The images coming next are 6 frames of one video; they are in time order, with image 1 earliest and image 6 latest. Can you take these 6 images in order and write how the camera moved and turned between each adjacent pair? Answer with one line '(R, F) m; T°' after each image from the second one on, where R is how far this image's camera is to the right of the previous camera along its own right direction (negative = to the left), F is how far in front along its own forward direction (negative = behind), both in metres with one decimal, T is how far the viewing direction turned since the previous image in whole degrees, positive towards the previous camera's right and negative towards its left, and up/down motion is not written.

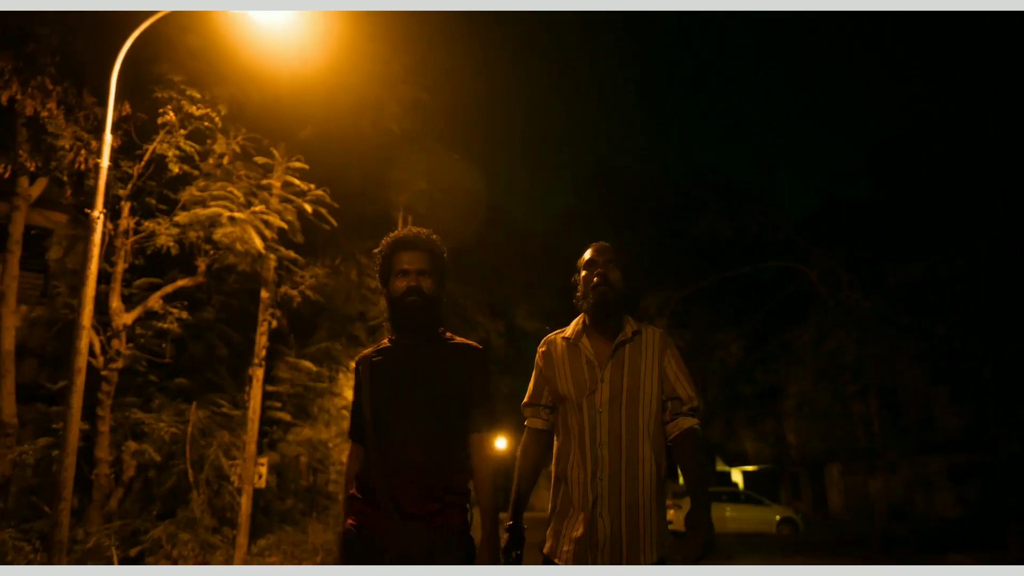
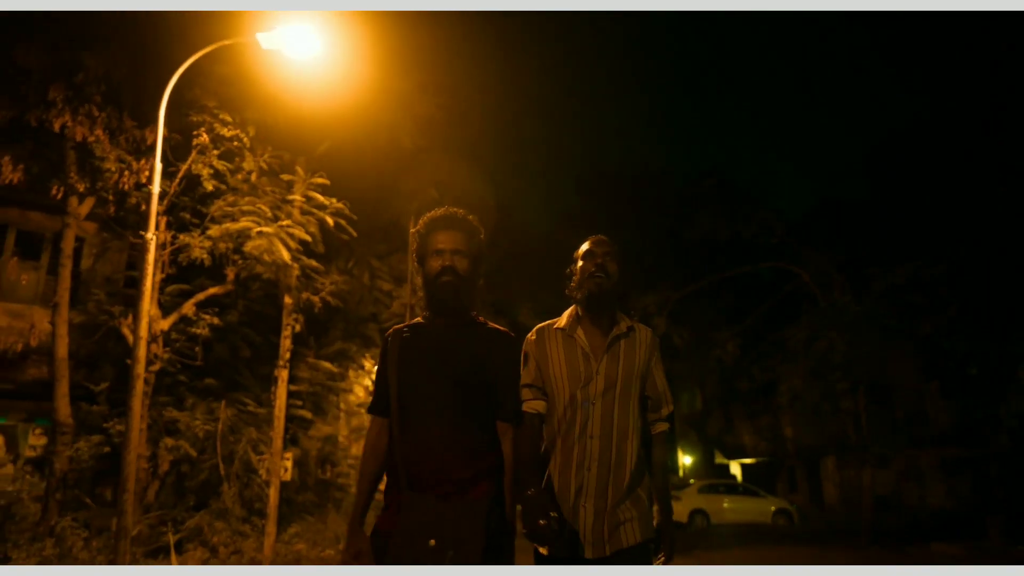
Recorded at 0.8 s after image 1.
(-0.1, -0.8) m; 0°
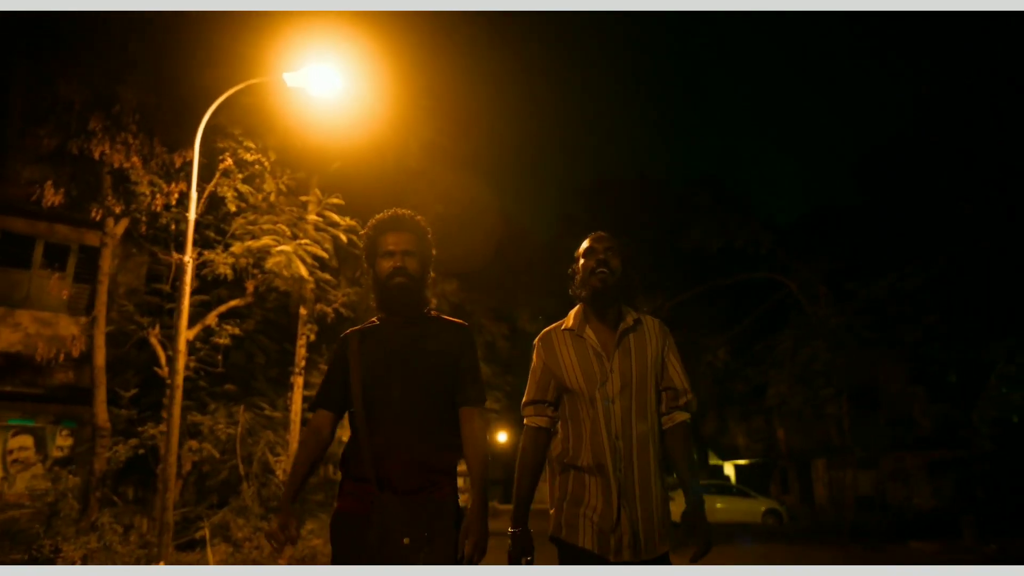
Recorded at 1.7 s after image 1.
(0.0, -0.8) m; 0°
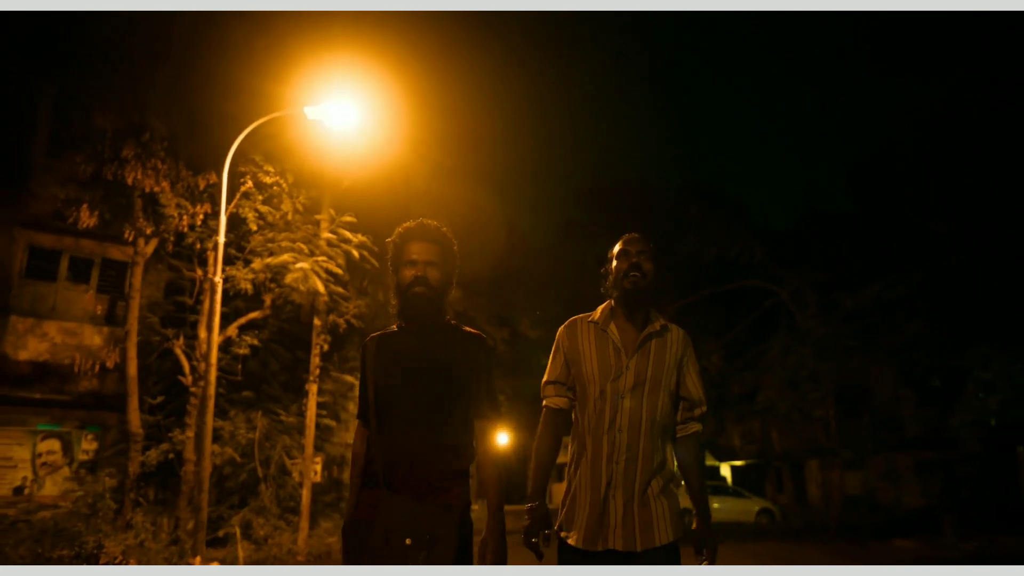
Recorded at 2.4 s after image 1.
(0.0, -0.7) m; 0°
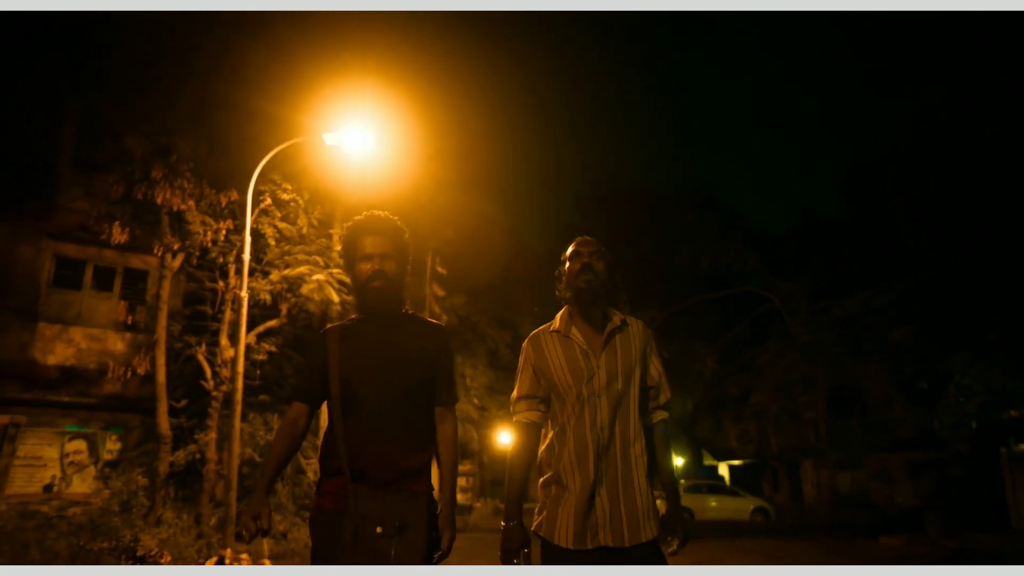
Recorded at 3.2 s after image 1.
(0.0, -0.8) m; 0°
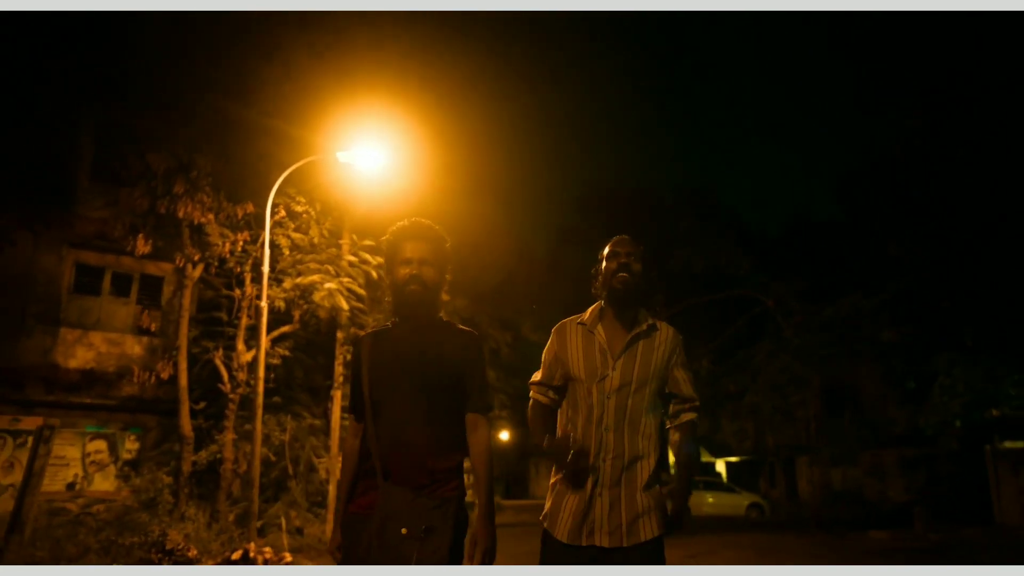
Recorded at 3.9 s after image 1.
(0.0, -0.7) m; 0°
